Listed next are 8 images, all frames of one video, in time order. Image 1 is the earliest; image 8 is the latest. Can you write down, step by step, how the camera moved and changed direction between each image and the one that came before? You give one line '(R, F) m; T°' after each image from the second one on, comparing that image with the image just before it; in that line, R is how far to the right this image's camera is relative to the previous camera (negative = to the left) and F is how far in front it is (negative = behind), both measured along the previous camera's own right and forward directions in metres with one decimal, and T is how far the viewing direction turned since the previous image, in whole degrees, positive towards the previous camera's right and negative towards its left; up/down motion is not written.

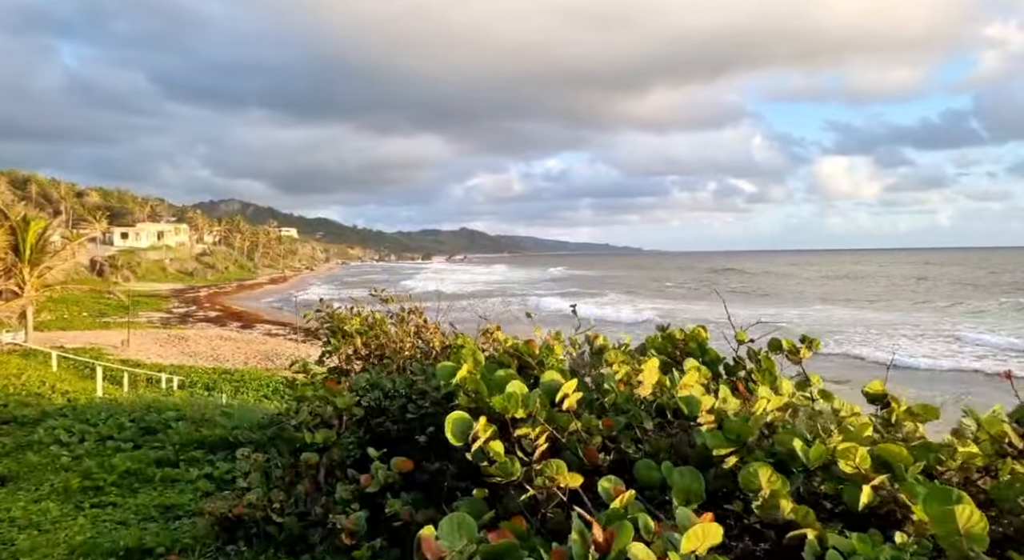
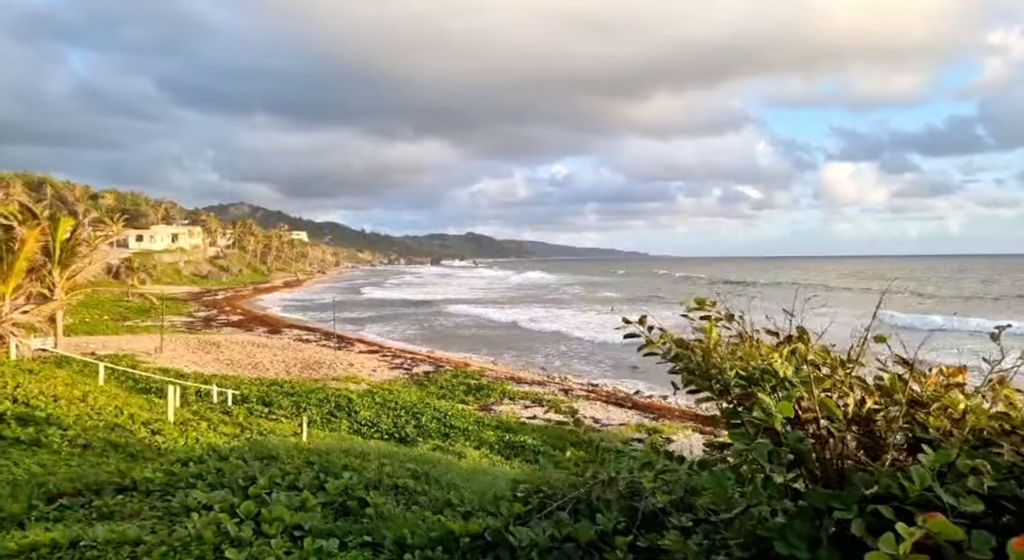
(-1.6, +1.5) m; -1°
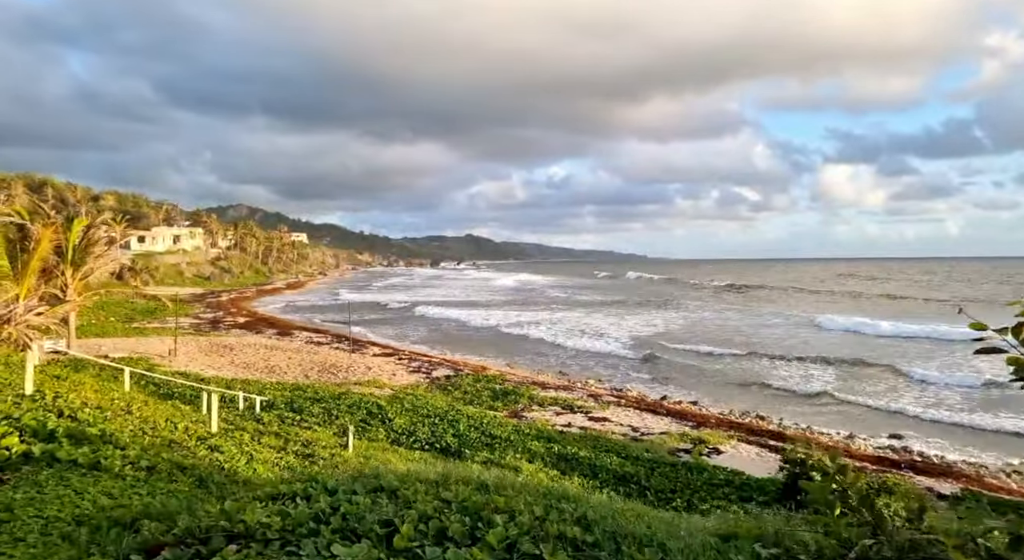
(-0.8, +0.6) m; 0°
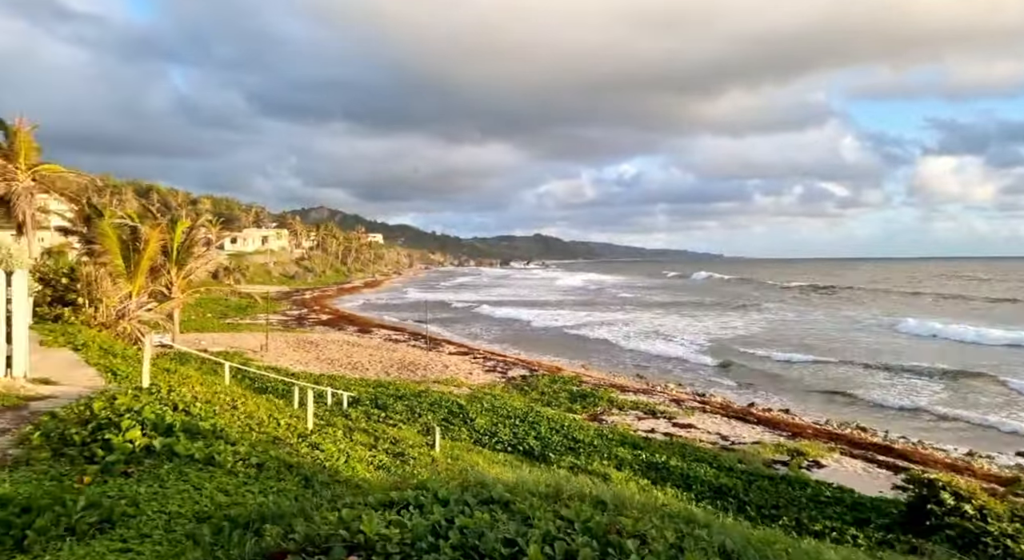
(+0.1, -0.6) m; -6°
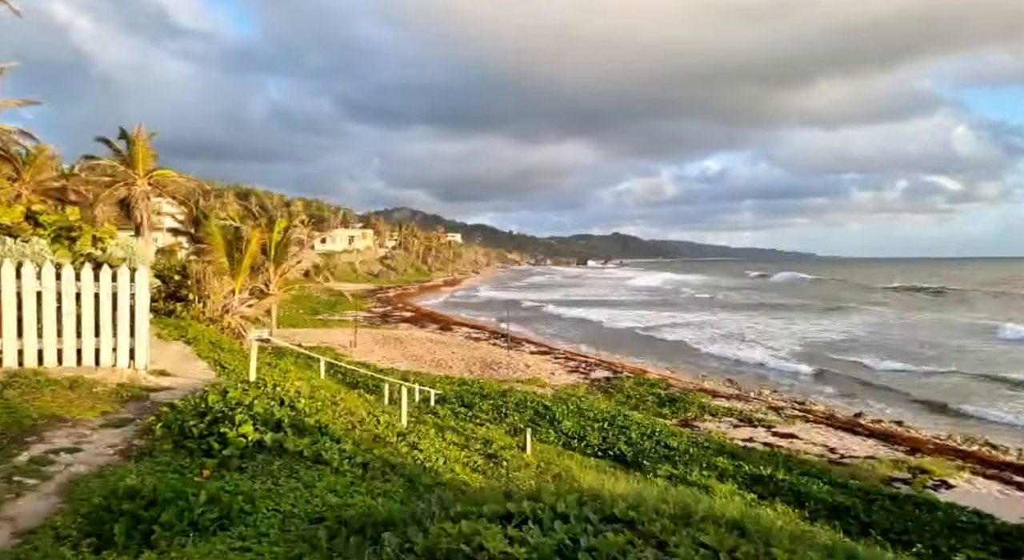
(-0.3, +0.1) m; -6°
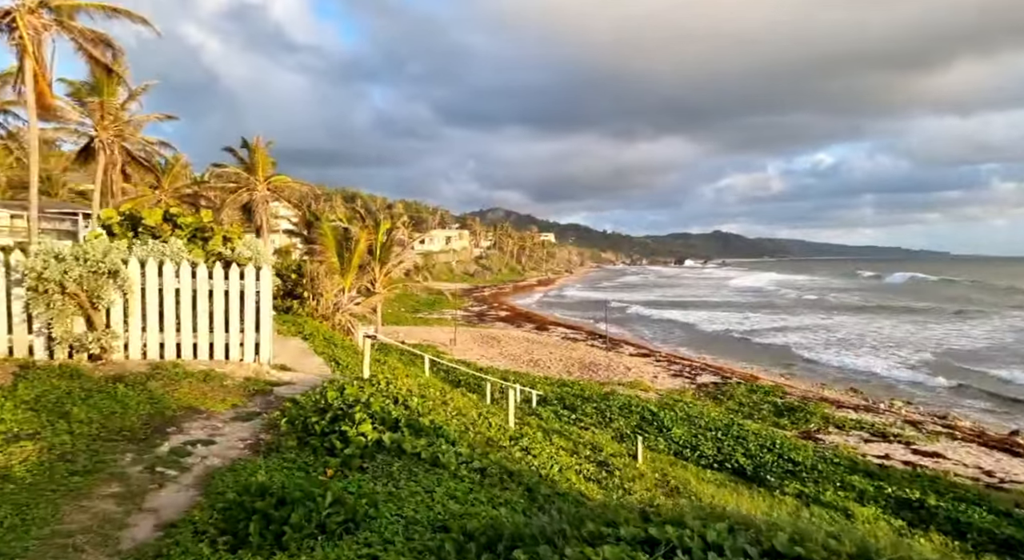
(-0.3, +0.3) m; -8°
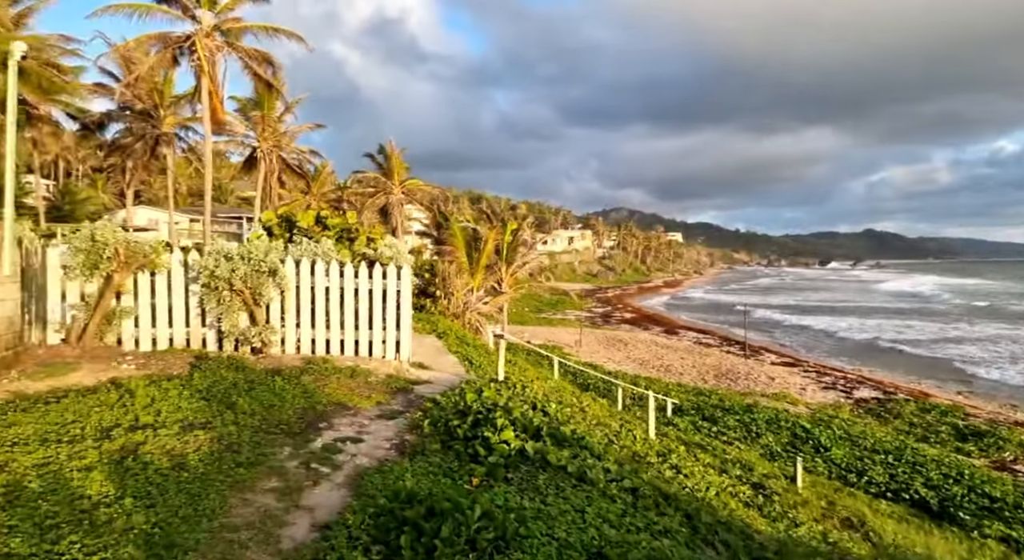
(-0.4, +0.5) m; -10°
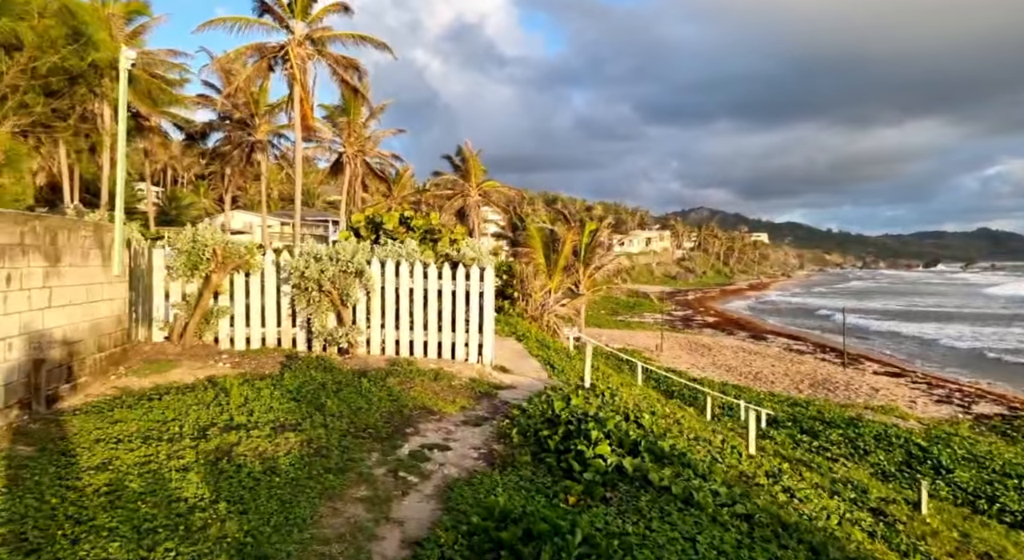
(-0.3, +0.5) m; -6°
